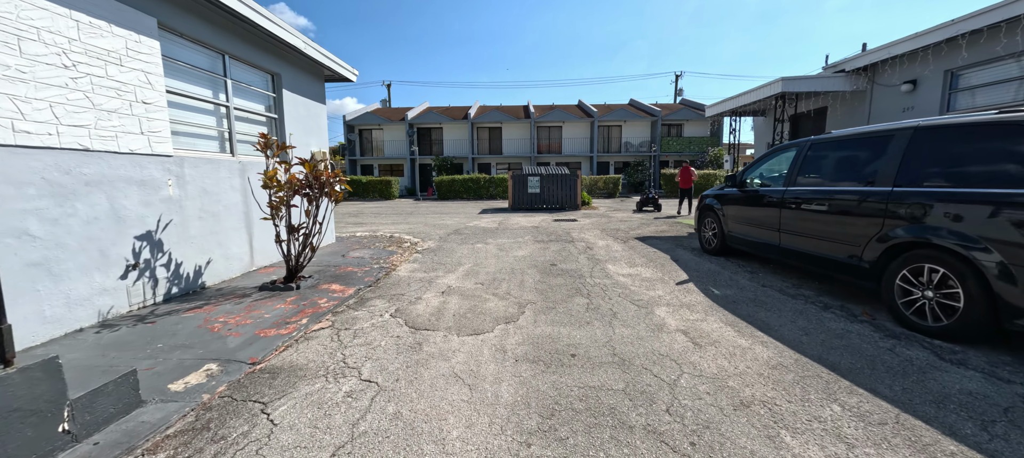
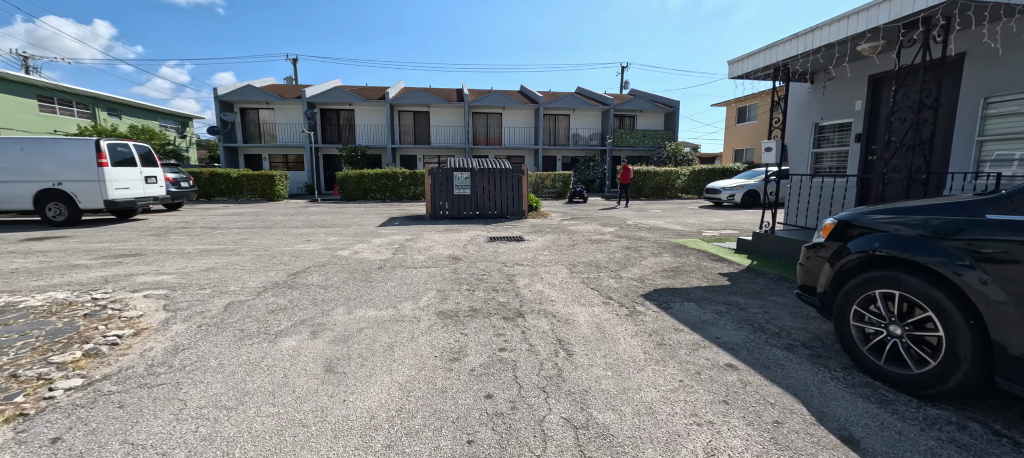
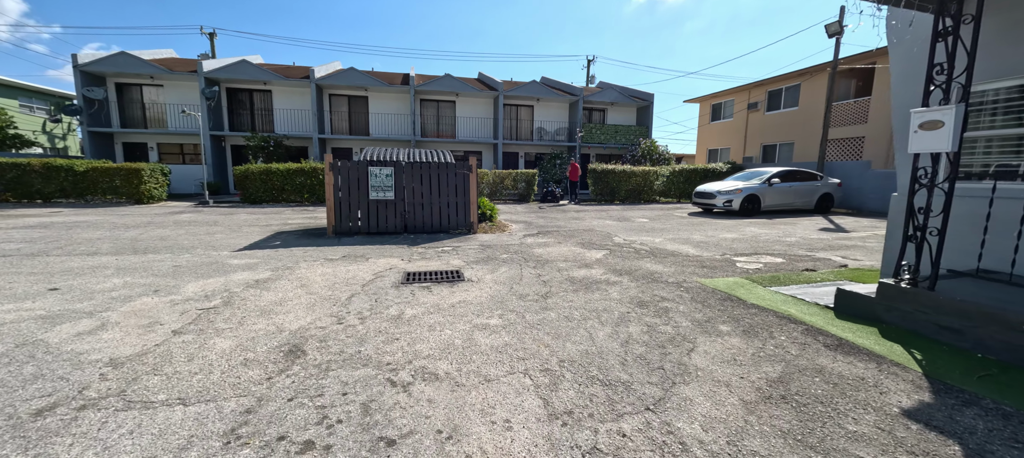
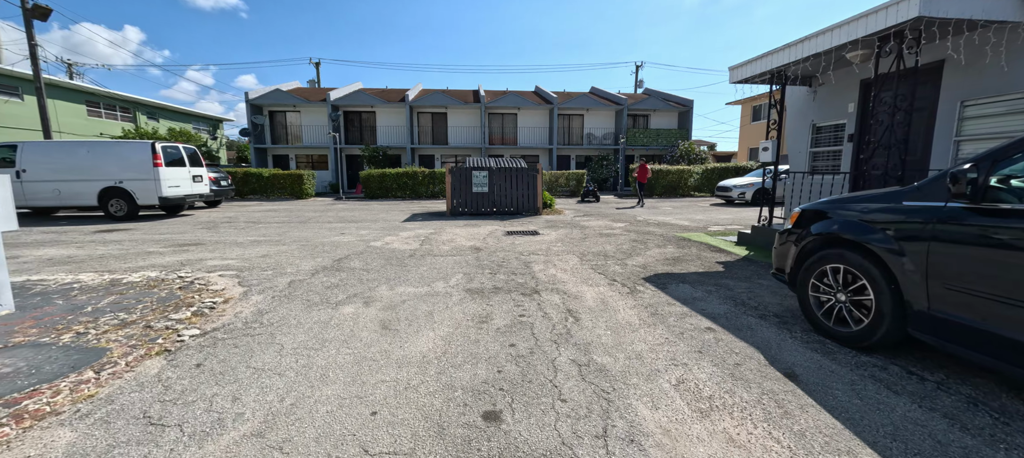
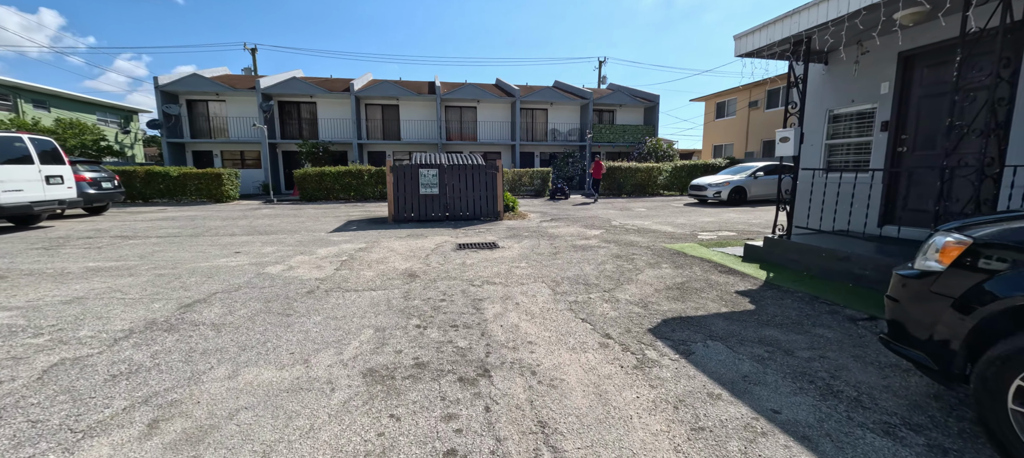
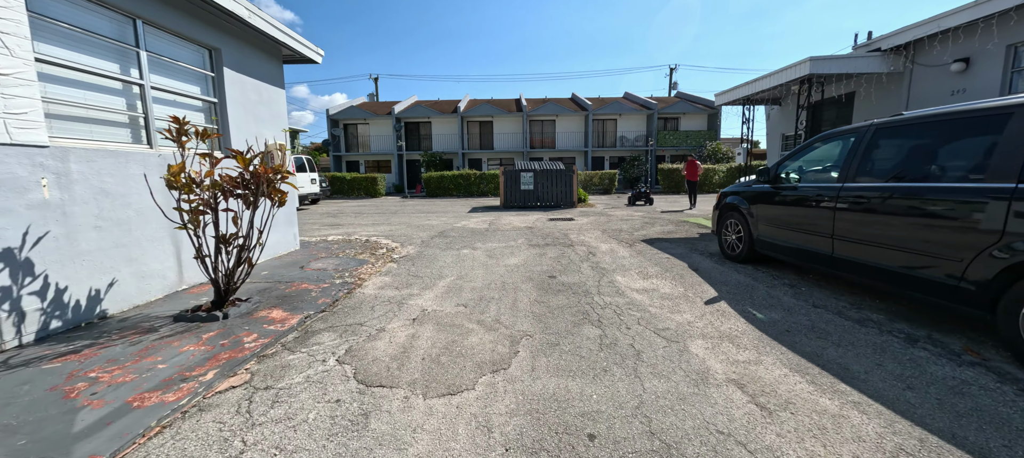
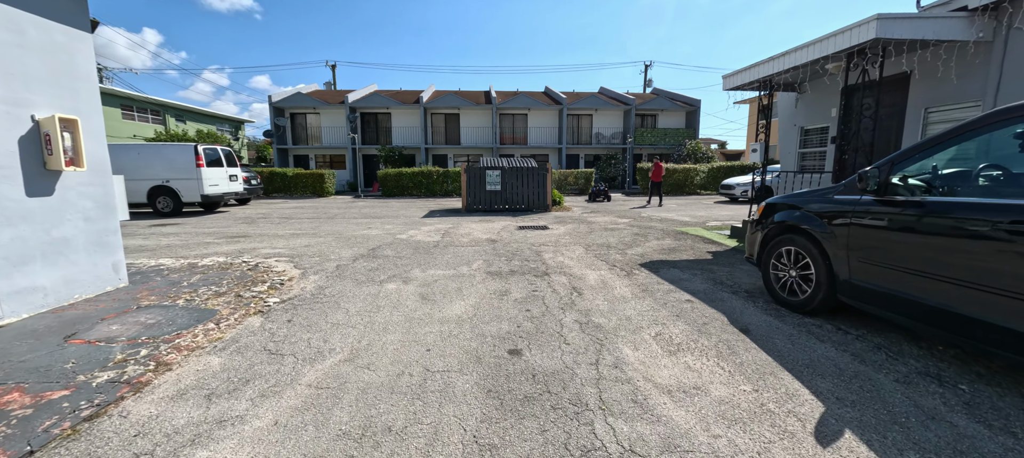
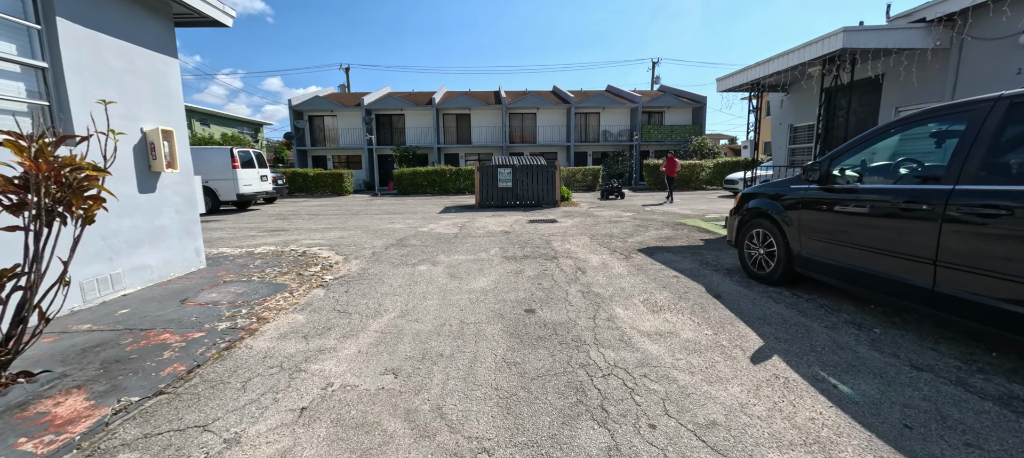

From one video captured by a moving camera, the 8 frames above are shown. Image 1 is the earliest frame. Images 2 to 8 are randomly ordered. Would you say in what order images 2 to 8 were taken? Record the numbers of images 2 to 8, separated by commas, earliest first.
6, 8, 7, 4, 2, 5, 3
